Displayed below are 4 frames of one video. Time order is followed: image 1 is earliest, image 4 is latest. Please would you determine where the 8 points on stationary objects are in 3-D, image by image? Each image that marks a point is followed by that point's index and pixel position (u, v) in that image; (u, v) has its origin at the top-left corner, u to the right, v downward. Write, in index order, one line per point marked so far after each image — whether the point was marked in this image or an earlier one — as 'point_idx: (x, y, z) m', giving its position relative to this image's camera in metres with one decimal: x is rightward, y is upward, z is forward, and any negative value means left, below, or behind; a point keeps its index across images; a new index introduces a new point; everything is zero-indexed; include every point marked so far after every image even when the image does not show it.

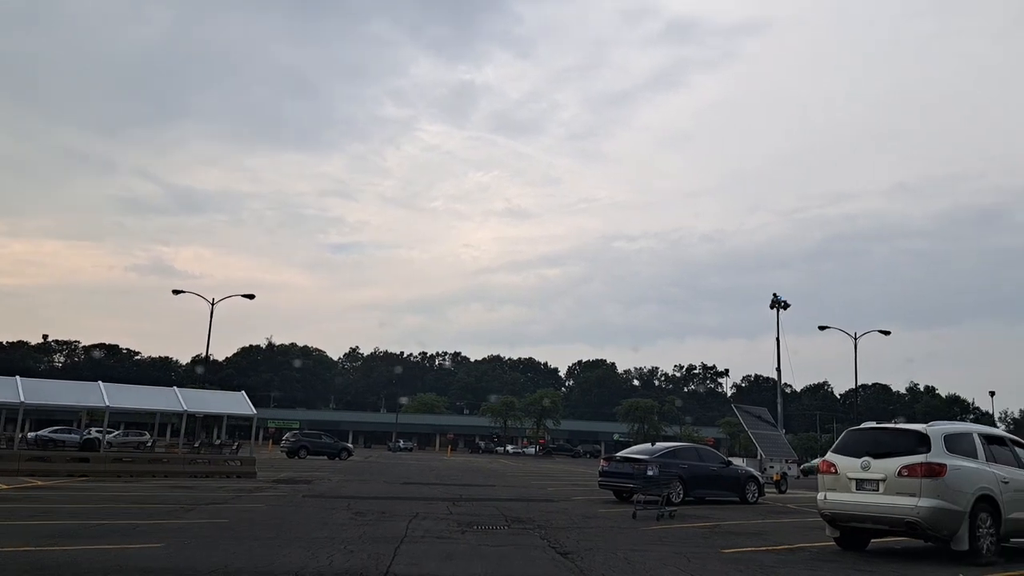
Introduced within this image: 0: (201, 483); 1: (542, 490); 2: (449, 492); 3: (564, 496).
0: (-6.4, -4.0, +16.4) m
1: (+0.7, -5.0, +19.5) m
2: (-1.5, -4.5, +17.5) m
3: (+1.1, -4.5, +17.0) m
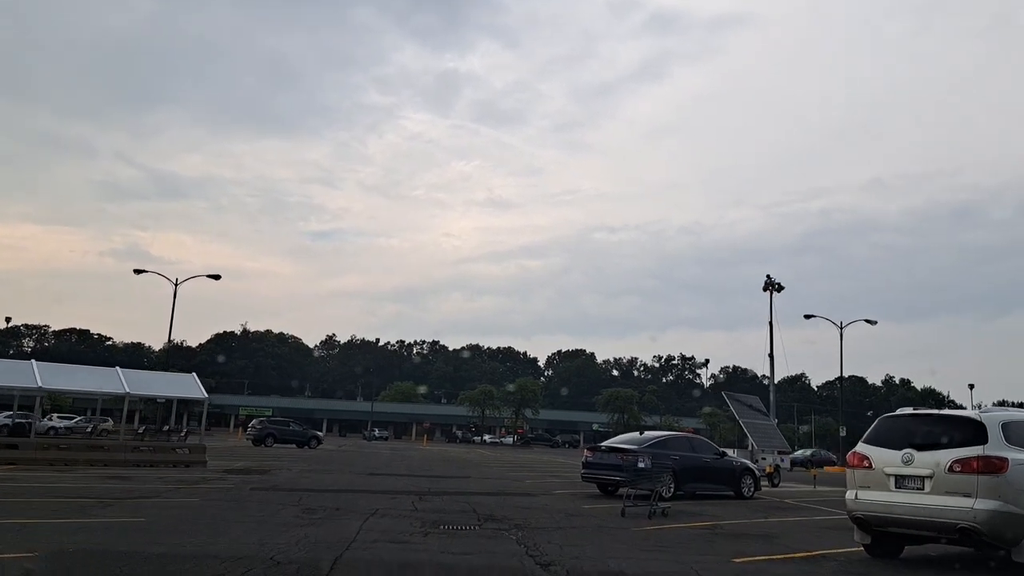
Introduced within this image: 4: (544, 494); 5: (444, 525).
0: (-6.9, -3.5, +14.9) m
1: (+0.1, -4.5, +18.2) m
2: (-2.0, -4.0, +16.1) m
3: (+0.6, -4.0, +15.7) m
4: (+0.6, -3.8, +14.8) m
5: (-0.8, -2.9, +9.7) m
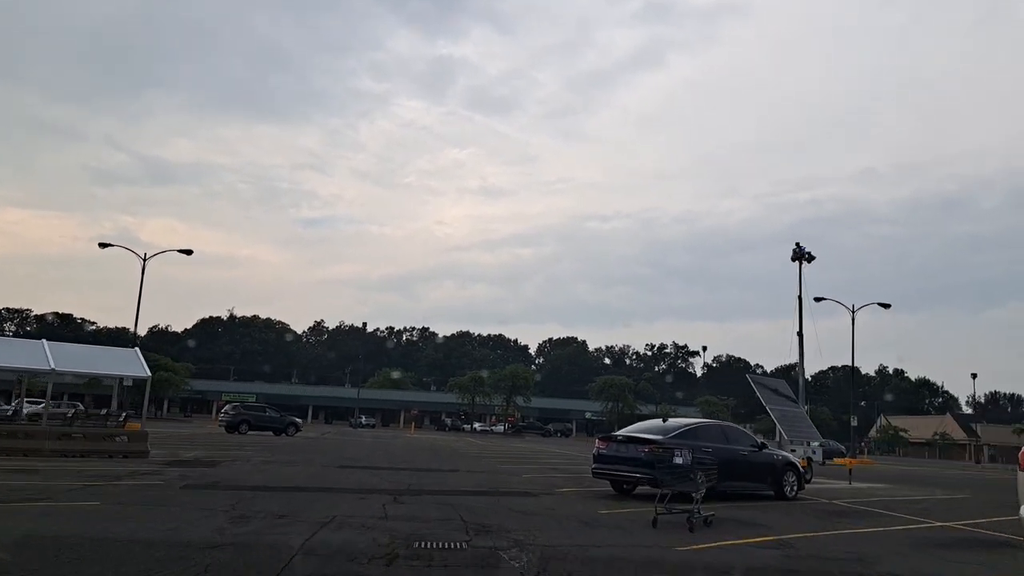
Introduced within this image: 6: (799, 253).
0: (-7.0, -2.8, +12.6) m
1: (0.0, -3.8, +16.0) m
2: (-2.1, -3.3, +13.9) m
3: (+0.5, -3.4, +13.4) m
4: (+0.5, -3.2, +12.5) m
5: (-0.8, -2.3, +7.4) m
6: (+6.5, +0.8, +18.0) m
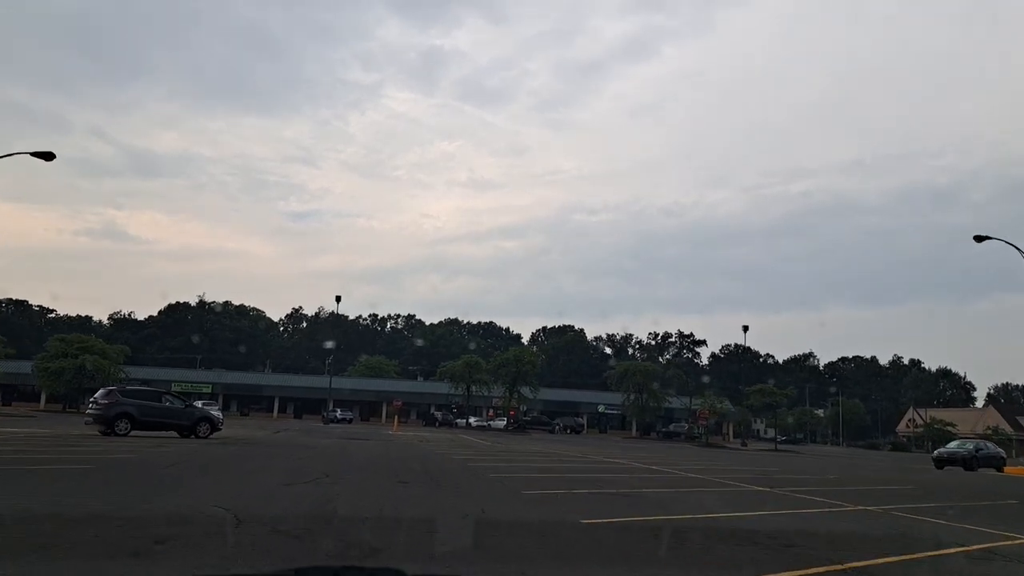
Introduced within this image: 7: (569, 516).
0: (-5.7, -0.9, +1.0) m
1: (+1.2, -1.9, +4.6) m
2: (-0.9, -1.4, +2.4) m
3: (+1.7, -1.5, +2.0) m
4: (+1.8, -1.3, +1.1) m
5: (+0.5, -0.5, -4.0) m
6: (+7.6, +2.7, +6.6) m
7: (+1.3, -4.0, +16.8) m
